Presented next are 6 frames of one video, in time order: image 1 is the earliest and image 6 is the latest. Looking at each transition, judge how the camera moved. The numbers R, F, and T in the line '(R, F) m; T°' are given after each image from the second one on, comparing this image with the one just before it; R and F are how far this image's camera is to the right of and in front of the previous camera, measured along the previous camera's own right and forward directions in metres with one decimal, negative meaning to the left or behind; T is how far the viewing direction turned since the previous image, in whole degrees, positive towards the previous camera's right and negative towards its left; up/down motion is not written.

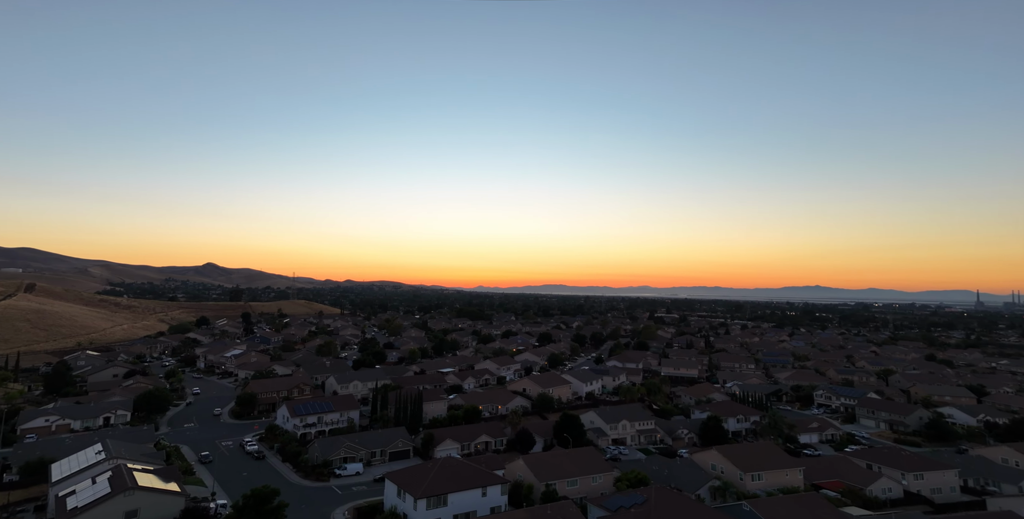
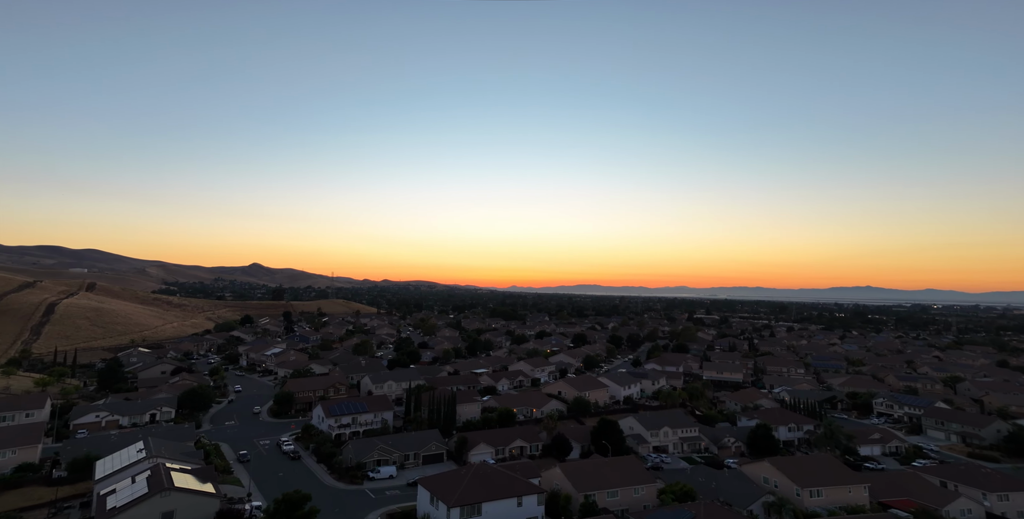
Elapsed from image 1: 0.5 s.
(0.0, +1.1) m; -4°
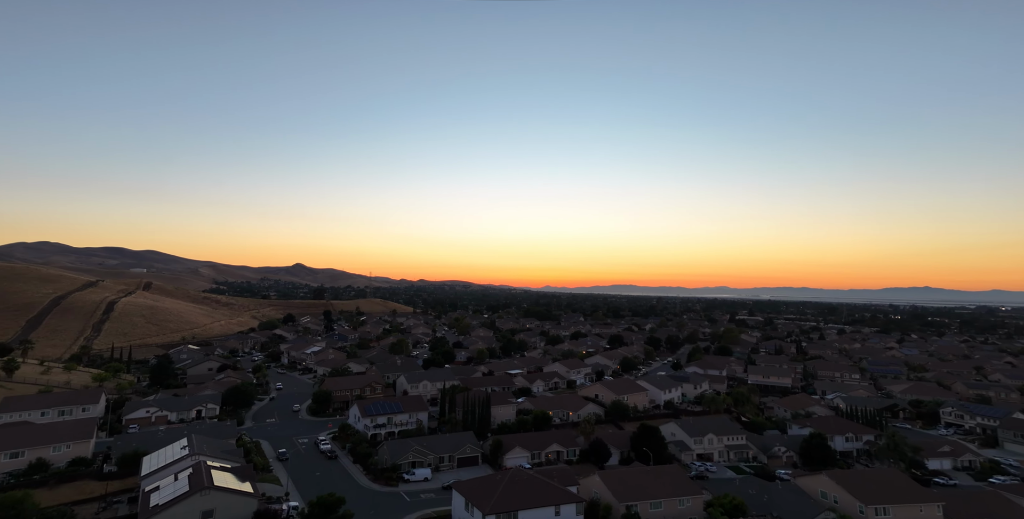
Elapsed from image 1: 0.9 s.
(0.0, +0.9) m; -4°
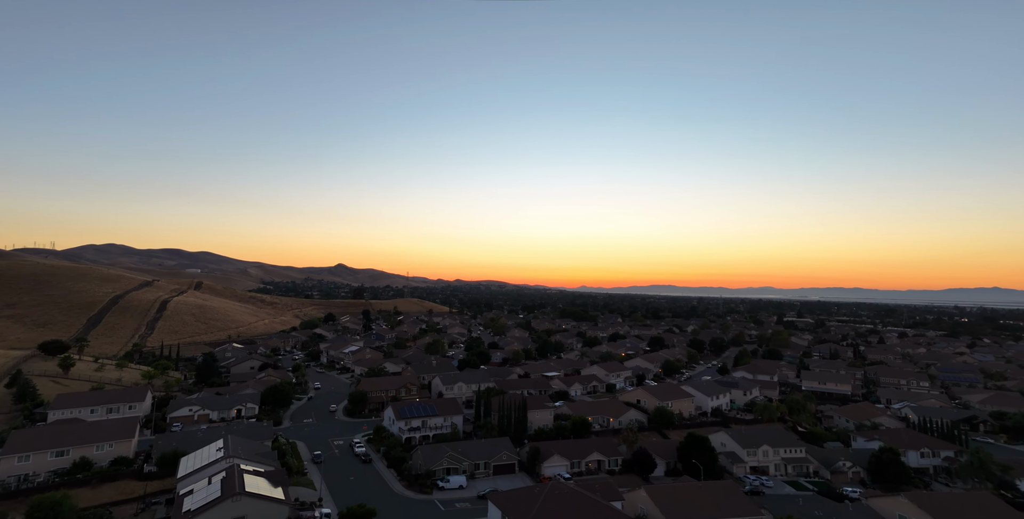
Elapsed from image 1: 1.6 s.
(0.0, +1.5) m; -4°
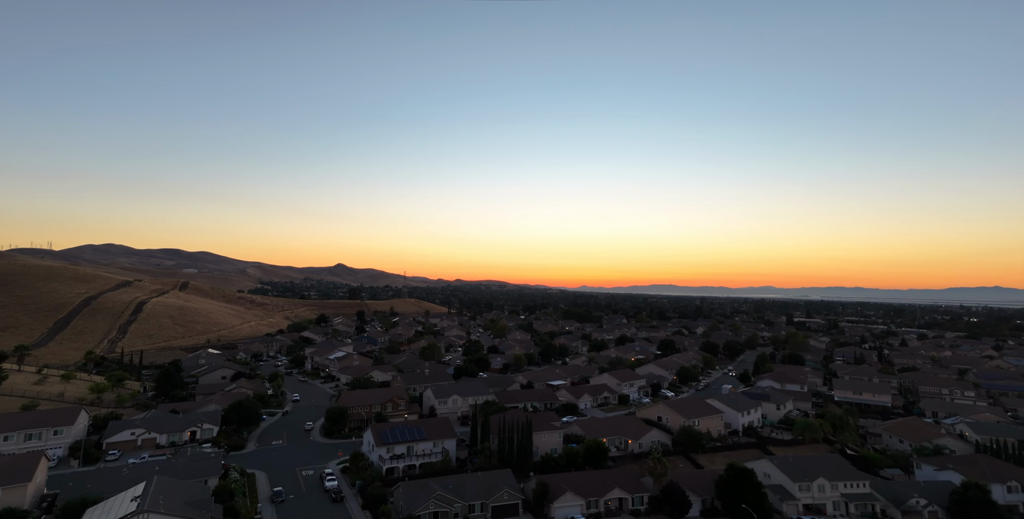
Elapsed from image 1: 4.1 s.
(-0.1, +6.1) m; 0°
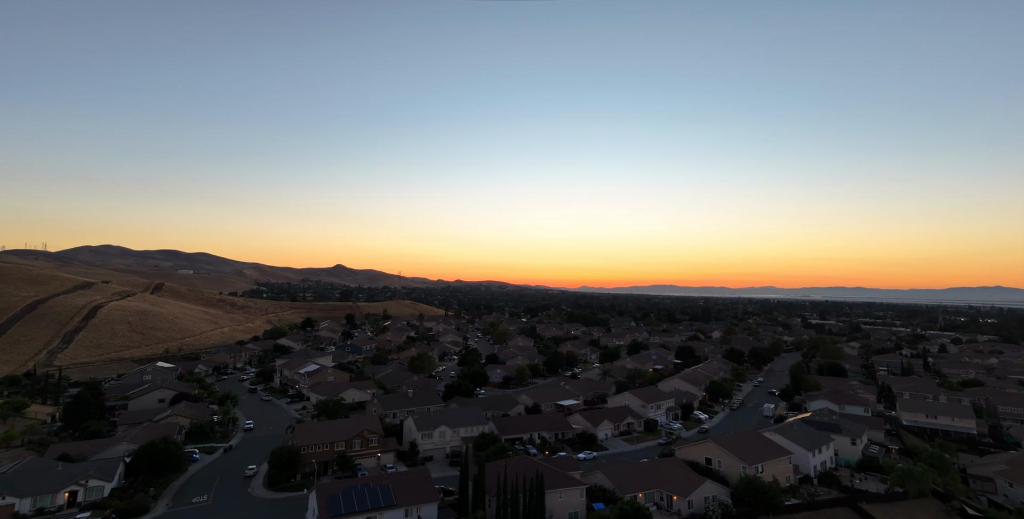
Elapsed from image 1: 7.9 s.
(-0.2, +9.7) m; 0°
